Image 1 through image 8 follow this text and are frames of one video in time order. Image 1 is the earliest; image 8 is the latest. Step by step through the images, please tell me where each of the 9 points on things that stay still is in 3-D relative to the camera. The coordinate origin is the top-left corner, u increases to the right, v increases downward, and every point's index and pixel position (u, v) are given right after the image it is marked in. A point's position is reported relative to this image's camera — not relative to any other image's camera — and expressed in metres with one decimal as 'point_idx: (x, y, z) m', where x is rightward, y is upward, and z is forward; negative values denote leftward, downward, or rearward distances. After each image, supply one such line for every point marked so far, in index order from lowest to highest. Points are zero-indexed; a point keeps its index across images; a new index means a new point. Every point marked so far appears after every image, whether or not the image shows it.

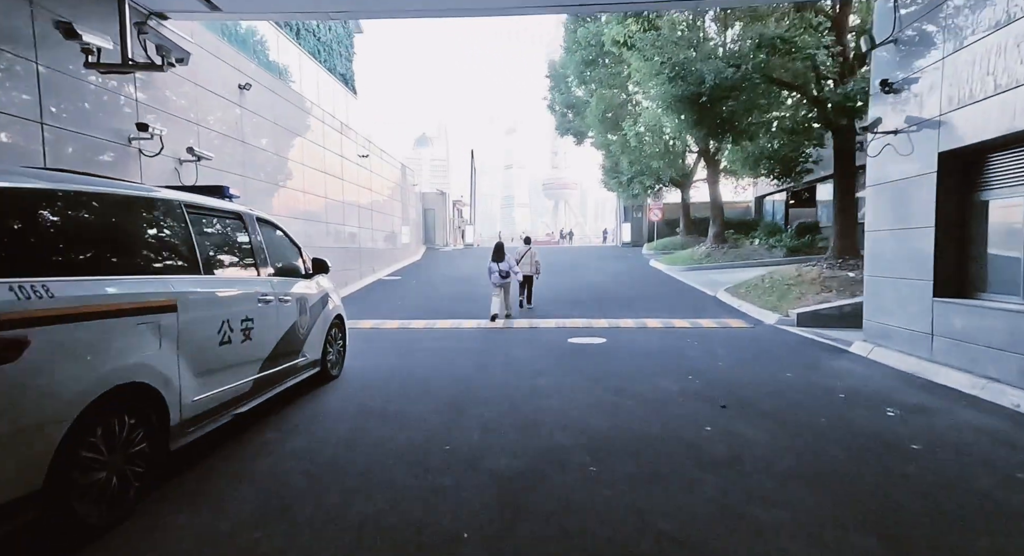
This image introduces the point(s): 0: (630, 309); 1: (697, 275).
0: (+2.7, -0.6, +13.5) m
1: (+5.8, +0.1, +18.2) m
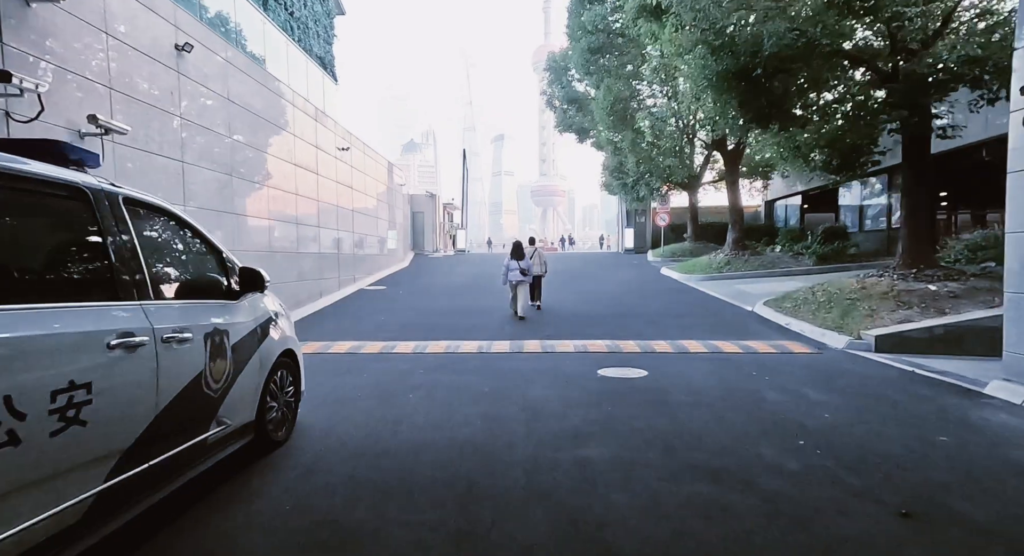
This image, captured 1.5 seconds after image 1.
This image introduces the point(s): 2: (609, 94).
0: (+2.8, -0.9, +11.4) m
1: (+5.8, -0.2, +16.2) m
2: (+3.2, +6.1, +19.4) m
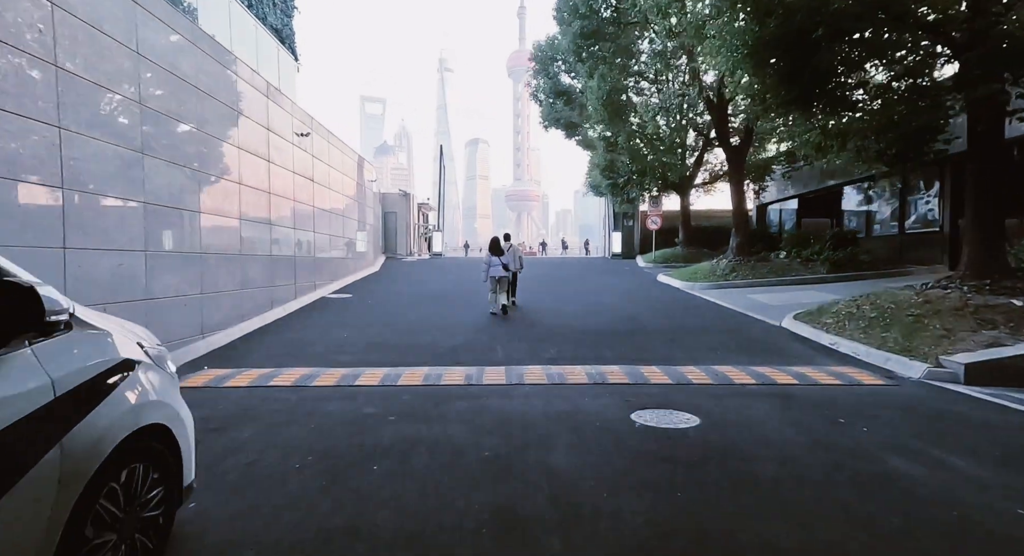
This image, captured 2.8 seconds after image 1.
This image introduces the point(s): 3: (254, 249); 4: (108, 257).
0: (+2.7, -1.0, +9.6) m
1: (+5.4, -0.5, +14.5) m
2: (+2.8, +5.9, +17.7) m
3: (-4.8, +0.5, +10.9) m
4: (-4.7, +0.3, +6.9) m
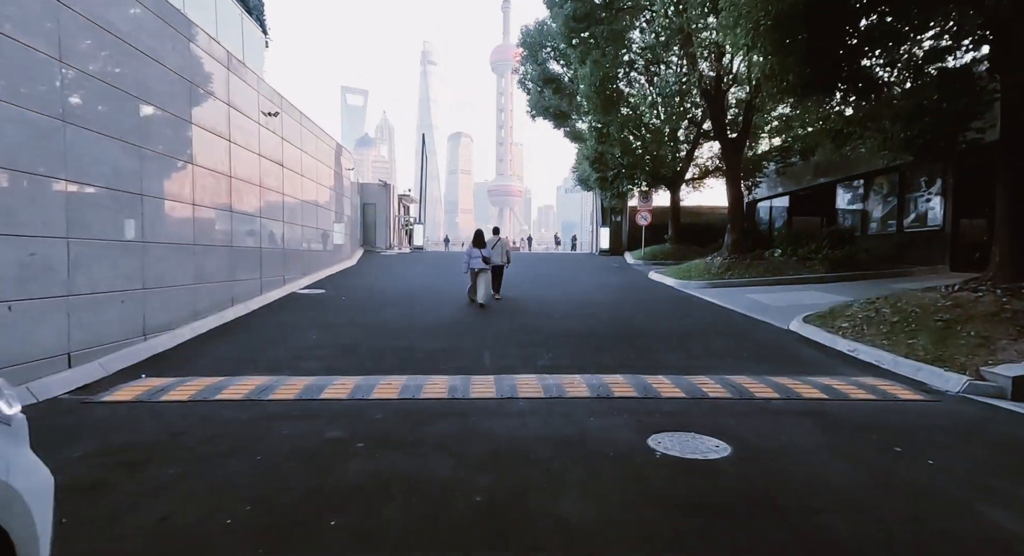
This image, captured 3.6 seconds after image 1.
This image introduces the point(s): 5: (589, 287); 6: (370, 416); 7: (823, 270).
0: (+2.5, -1.0, +8.8) m
1: (+5.1, -0.4, +13.8) m
2: (+2.4, +6.0, +16.8) m
3: (-5.0, +0.6, +9.8) m
4: (-4.8, +0.3, +5.8) m
5: (+2.2, -0.2, +16.7) m
6: (-1.3, -1.2, +5.3) m
7: (+8.0, +0.2, +15.1) m
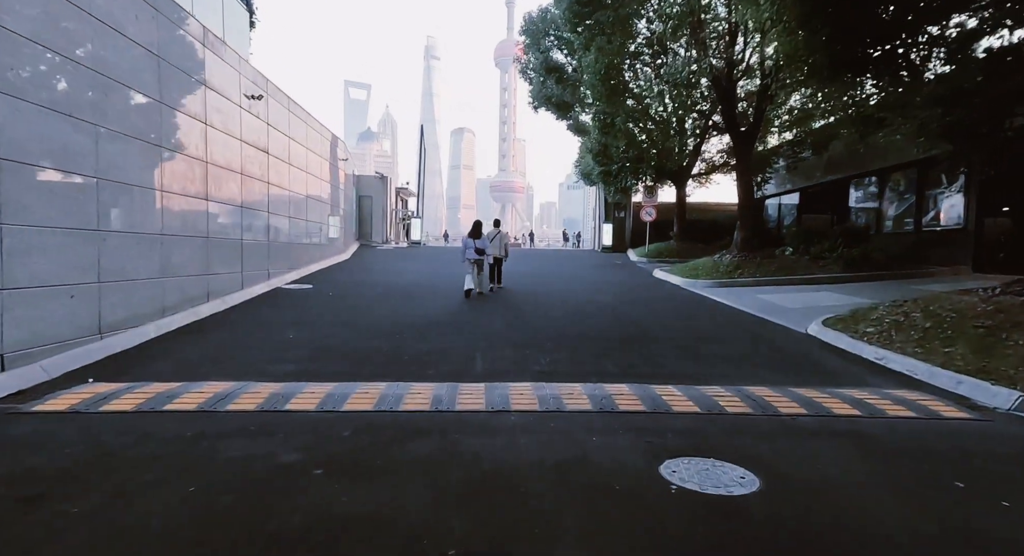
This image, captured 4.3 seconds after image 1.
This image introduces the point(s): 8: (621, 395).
0: (+2.4, -1.0, +8.0) m
1: (+5.1, -0.4, +13.0) m
2: (+2.4, +6.1, +16.0) m
3: (-5.1, +0.7, +9.0) m
4: (-4.9, +0.4, +5.1) m
5: (+2.1, -0.2, +16.0) m
6: (-1.4, -1.2, +4.5) m
7: (+8.0, +0.2, +14.4) m
8: (+1.1, -1.2, +5.9) m
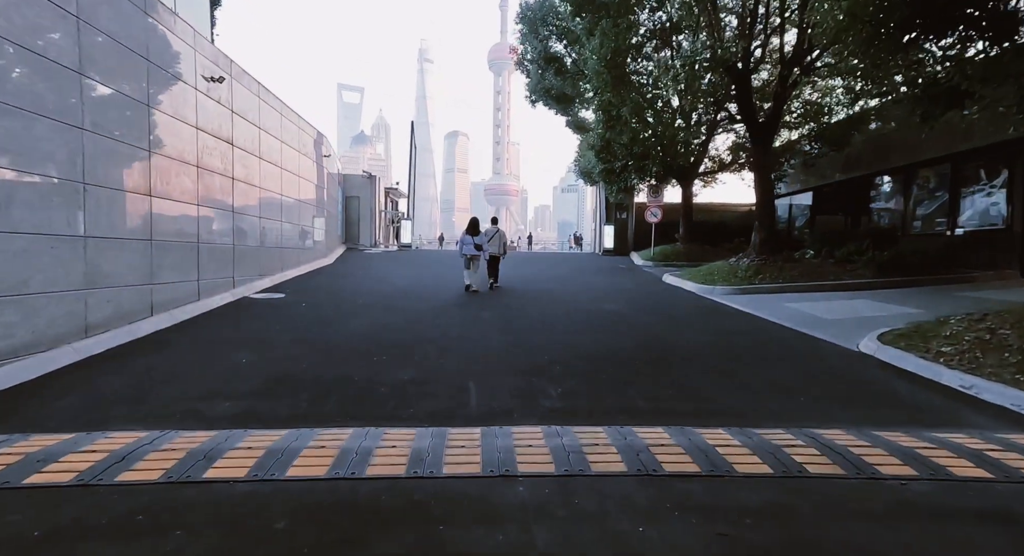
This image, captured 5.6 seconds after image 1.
0: (+2.5, -1.1, +6.6) m
1: (+5.0, -0.5, +11.6) m
2: (+2.3, +5.9, +14.6) m
3: (-5.1, +0.6, +7.6) m
4: (-4.8, +0.3, +3.6) m
5: (+2.1, -0.3, +14.6) m
6: (-1.3, -1.3, +3.1) m
7: (+8.0, +0.1, +13.0) m
8: (+1.1, -1.3, +4.5) m
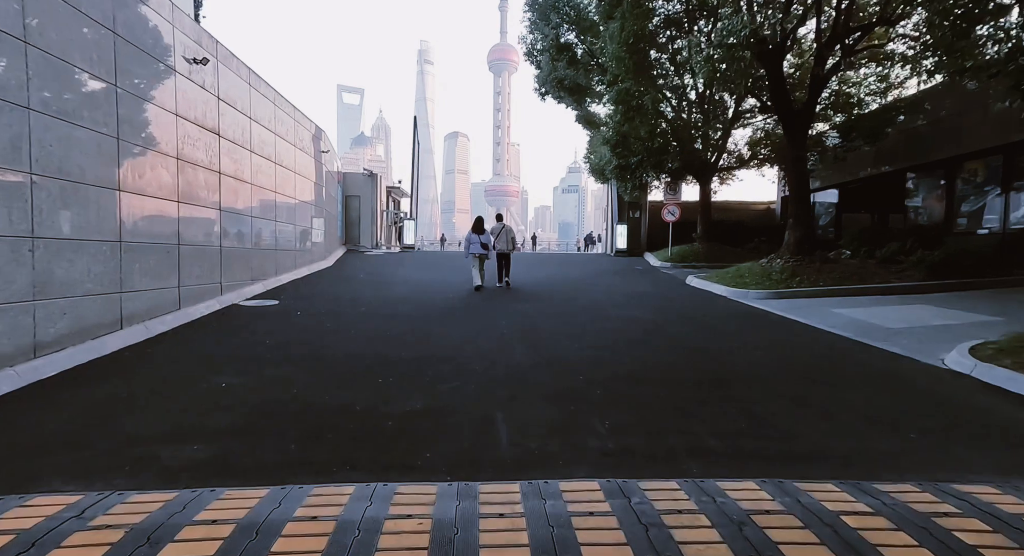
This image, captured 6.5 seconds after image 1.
0: (+2.8, -1.2, +5.5) m
1: (+5.3, -0.6, +10.5) m
2: (+2.6, +5.8, +13.5) m
3: (-4.8, +0.5, +6.5) m
4: (-4.5, +0.2, +2.5) m
5: (+2.4, -0.4, +13.4) m
6: (-1.0, -1.4, +2.0) m
7: (+8.3, 0.0, +11.9) m
8: (+1.5, -1.3, +3.3) m
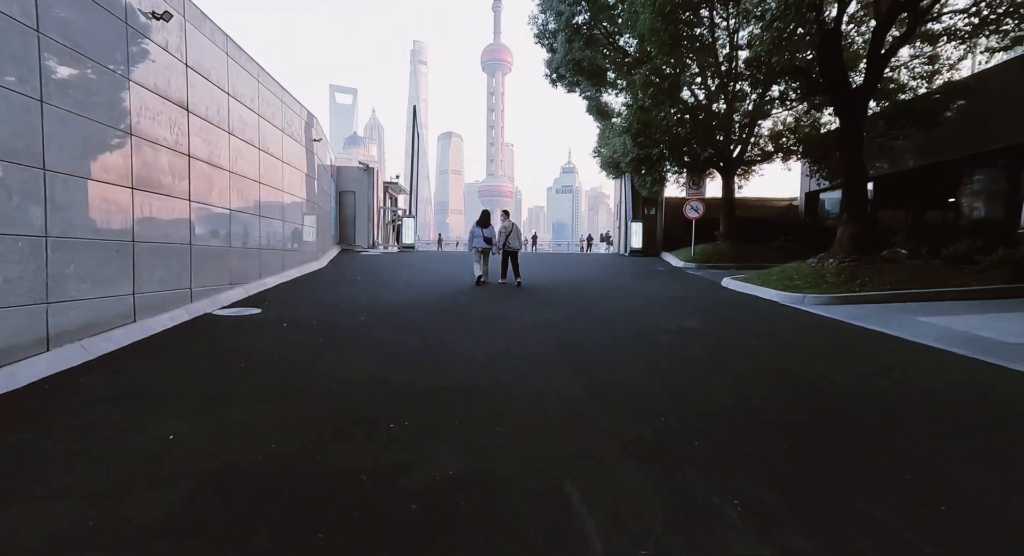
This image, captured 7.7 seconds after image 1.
0: (+3.2, -1.2, +3.9) m
1: (+5.8, -0.6, +8.9) m
2: (+3.0, +5.8, +11.9) m
3: (-4.3, +0.4, +4.8) m
4: (-4.0, +0.2, +0.8) m
5: (+2.8, -0.4, +11.8) m
6: (-0.5, -1.4, +0.3) m
7: (+8.7, 0.0, +10.3) m
8: (+1.9, -1.4, +1.7) m
